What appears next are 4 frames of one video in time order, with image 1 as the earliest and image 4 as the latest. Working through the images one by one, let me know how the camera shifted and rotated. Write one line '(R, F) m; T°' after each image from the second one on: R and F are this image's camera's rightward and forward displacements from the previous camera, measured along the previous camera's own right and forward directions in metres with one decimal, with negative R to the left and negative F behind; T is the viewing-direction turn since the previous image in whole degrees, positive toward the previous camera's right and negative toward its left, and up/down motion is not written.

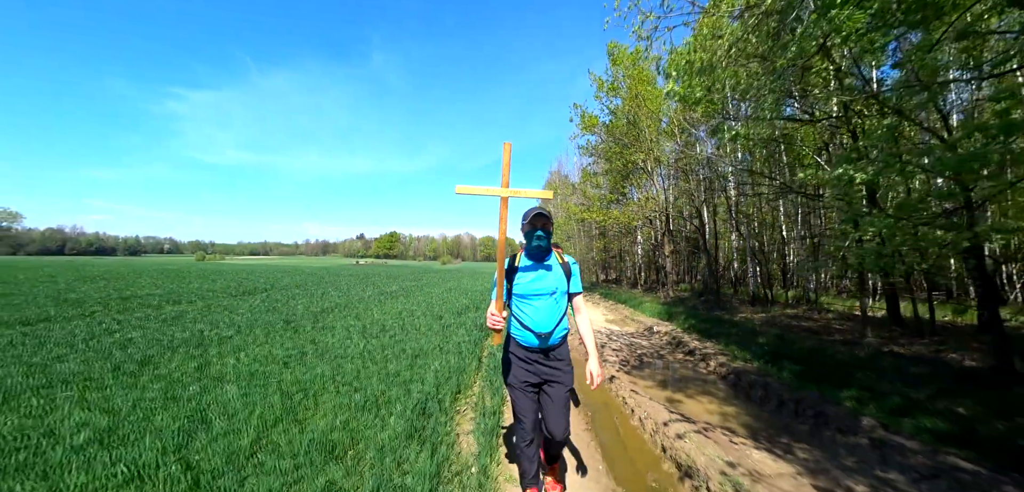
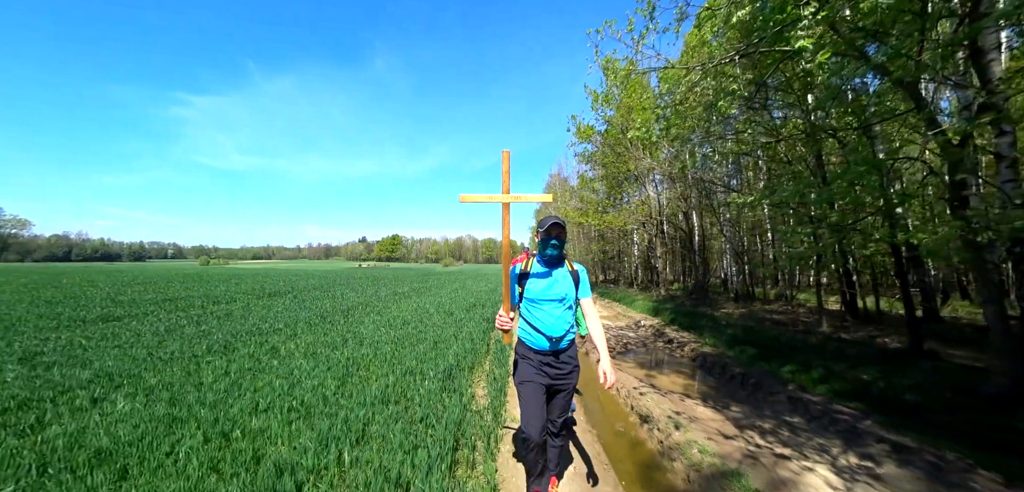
(0.0, -1.6) m; 0°
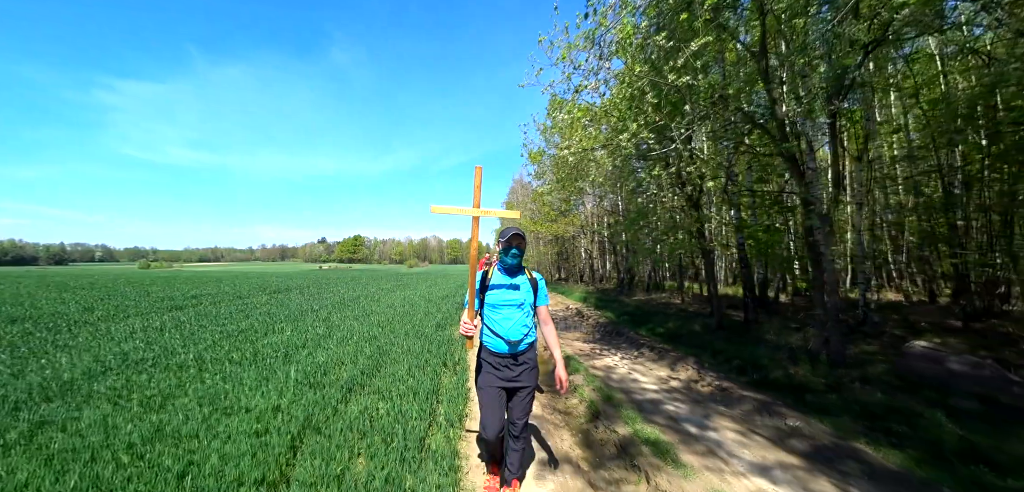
(+0.1, -4.9) m; +5°
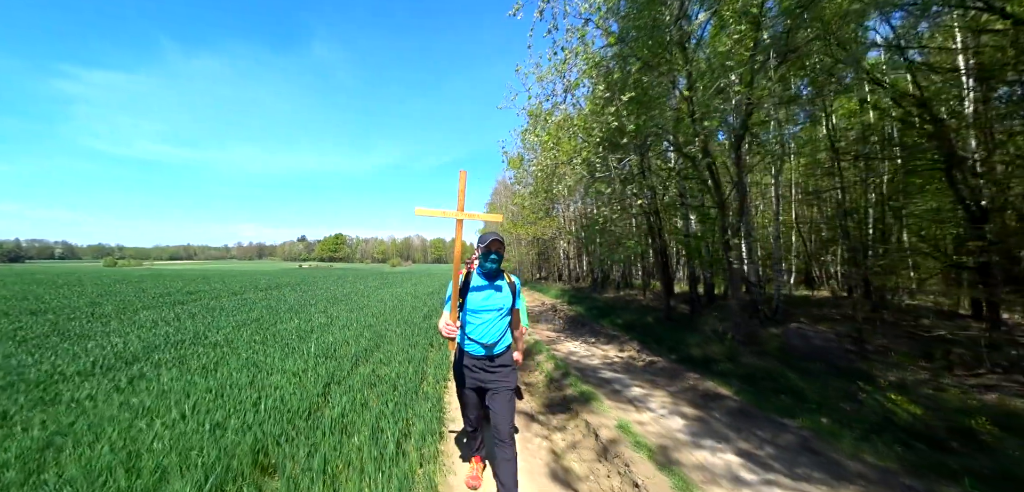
(+0.2, -1.7) m; +3°
